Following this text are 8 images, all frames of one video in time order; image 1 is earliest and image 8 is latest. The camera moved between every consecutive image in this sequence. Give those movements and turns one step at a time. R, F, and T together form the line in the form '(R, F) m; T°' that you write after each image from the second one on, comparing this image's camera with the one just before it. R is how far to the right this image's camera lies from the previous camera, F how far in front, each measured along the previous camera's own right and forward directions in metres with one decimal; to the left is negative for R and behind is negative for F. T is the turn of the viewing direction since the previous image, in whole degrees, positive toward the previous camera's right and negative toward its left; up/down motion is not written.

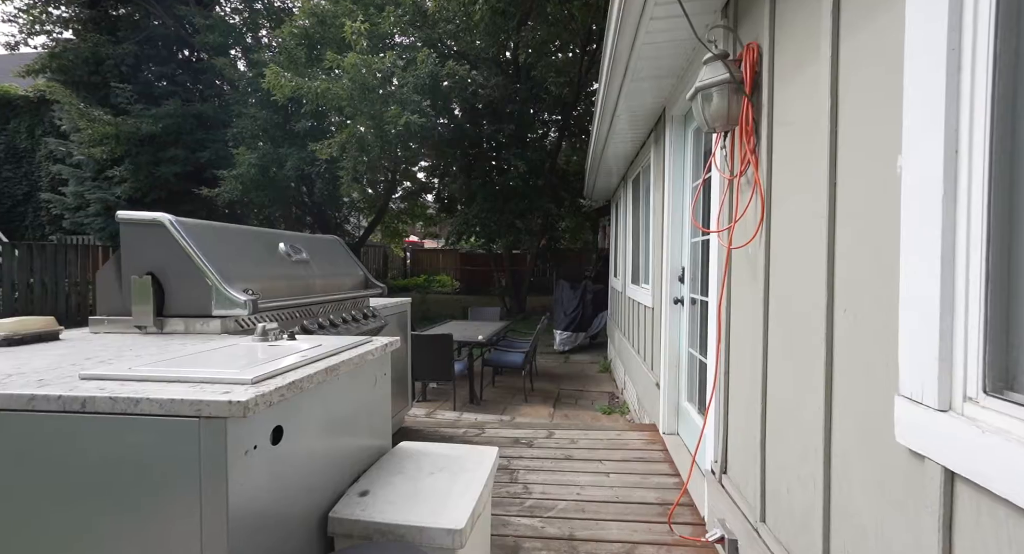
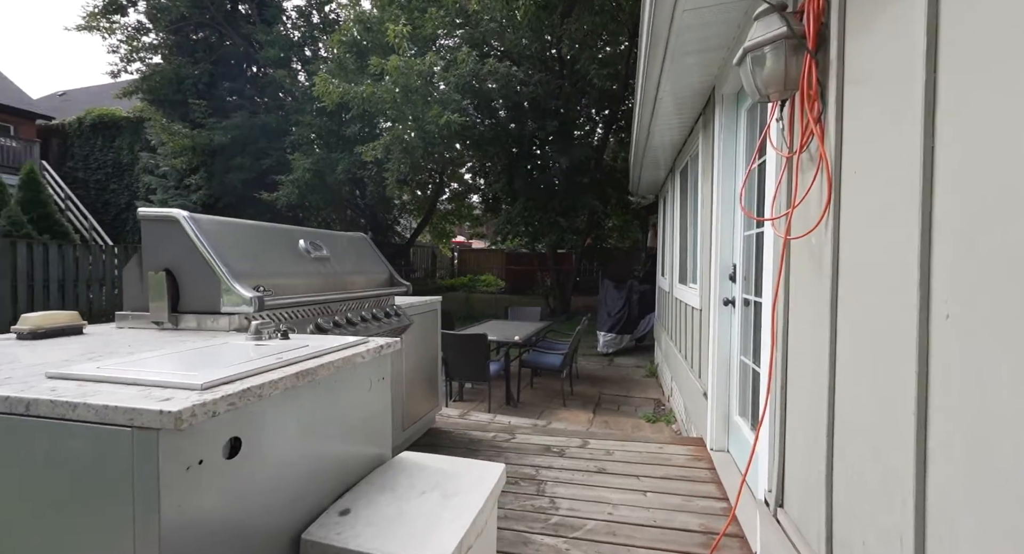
(+0.1, +0.2) m; -6°
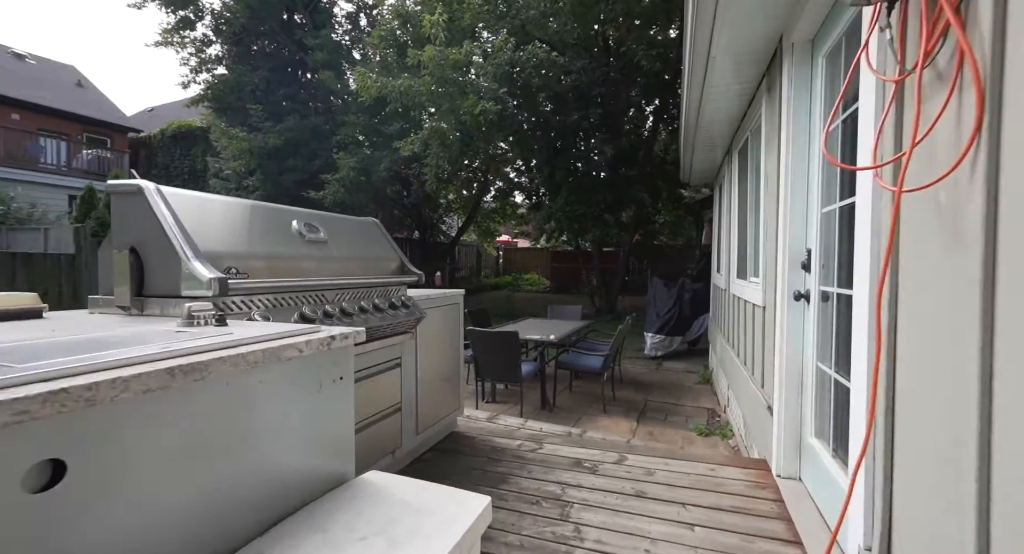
(+0.1, +0.4) m; -6°
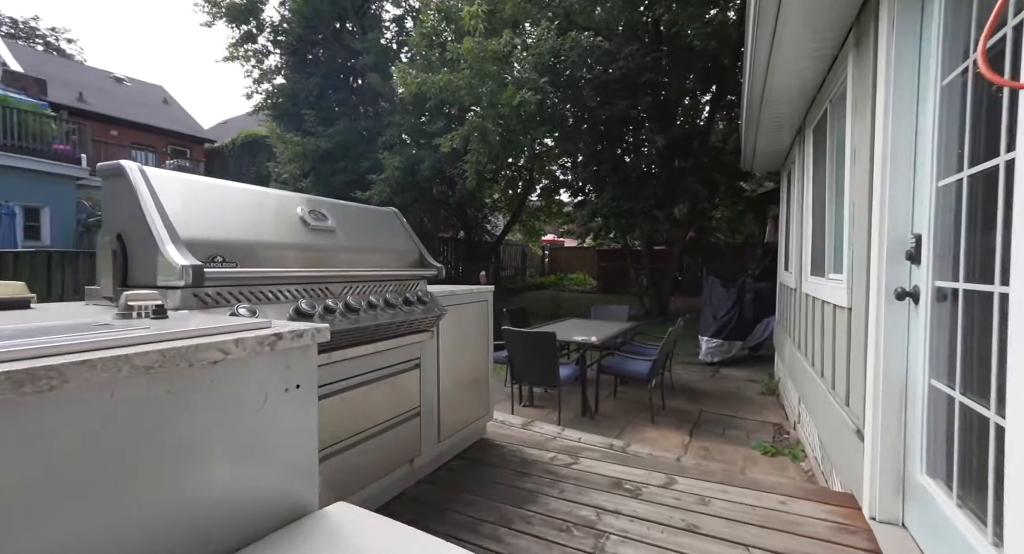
(+0.1, +0.3) m; -6°
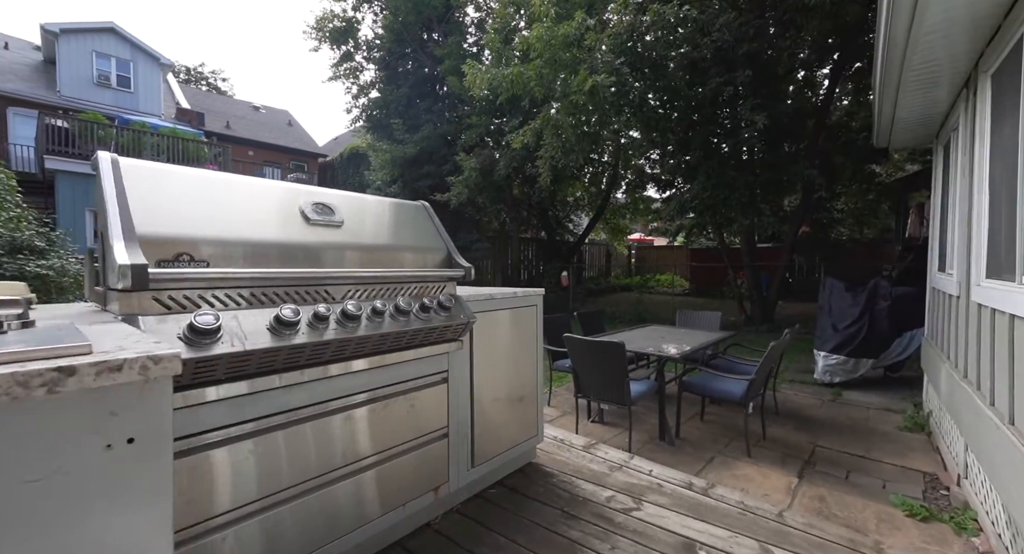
(+0.2, +0.4) m; -11°
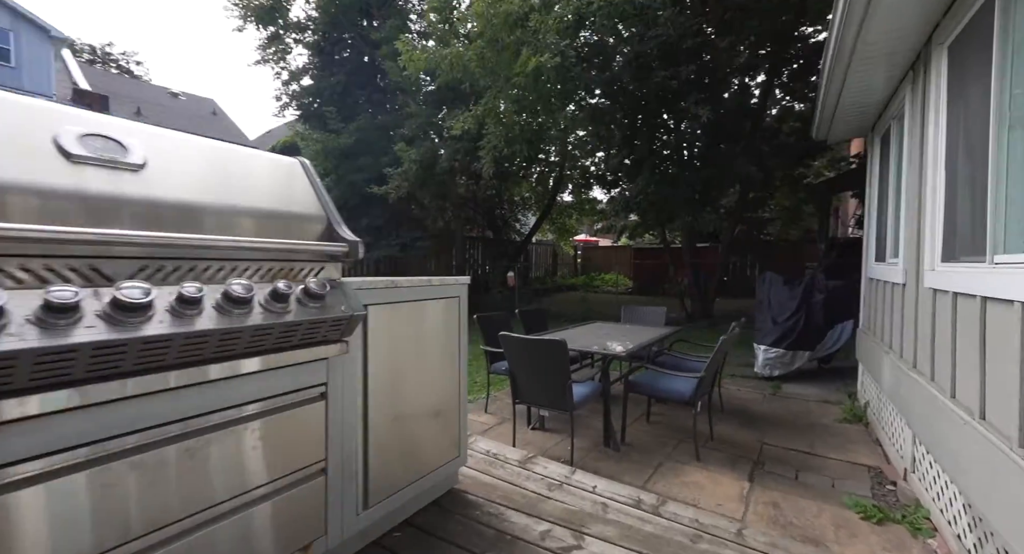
(+0.1, +0.4) m; +6°
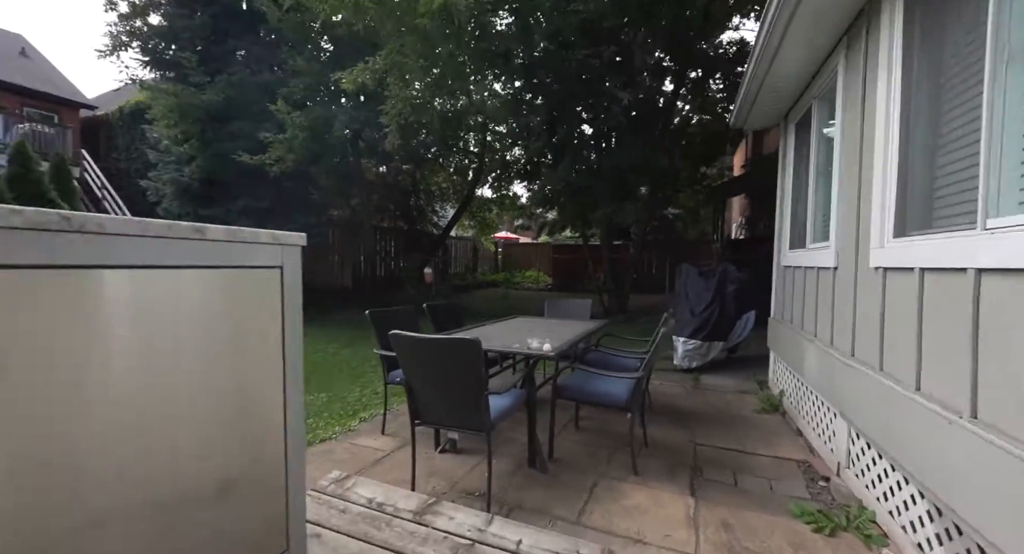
(+0.1, +0.6) m; +10°
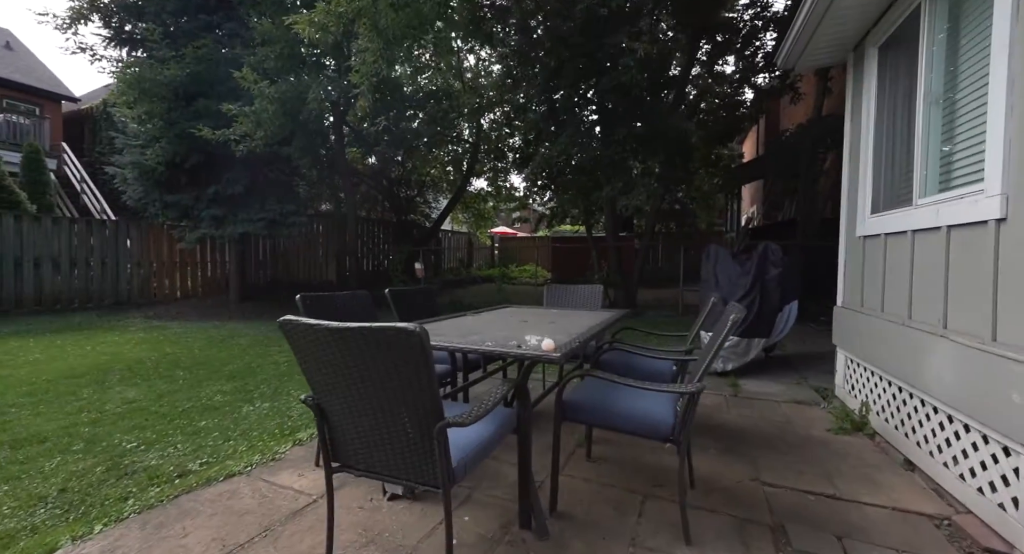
(+0.1, +0.9) m; 0°
